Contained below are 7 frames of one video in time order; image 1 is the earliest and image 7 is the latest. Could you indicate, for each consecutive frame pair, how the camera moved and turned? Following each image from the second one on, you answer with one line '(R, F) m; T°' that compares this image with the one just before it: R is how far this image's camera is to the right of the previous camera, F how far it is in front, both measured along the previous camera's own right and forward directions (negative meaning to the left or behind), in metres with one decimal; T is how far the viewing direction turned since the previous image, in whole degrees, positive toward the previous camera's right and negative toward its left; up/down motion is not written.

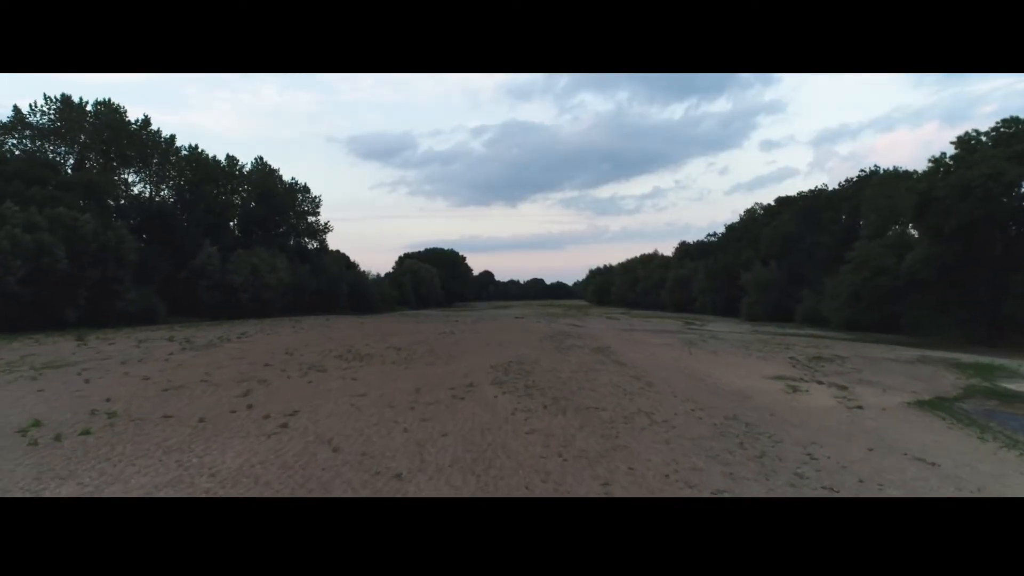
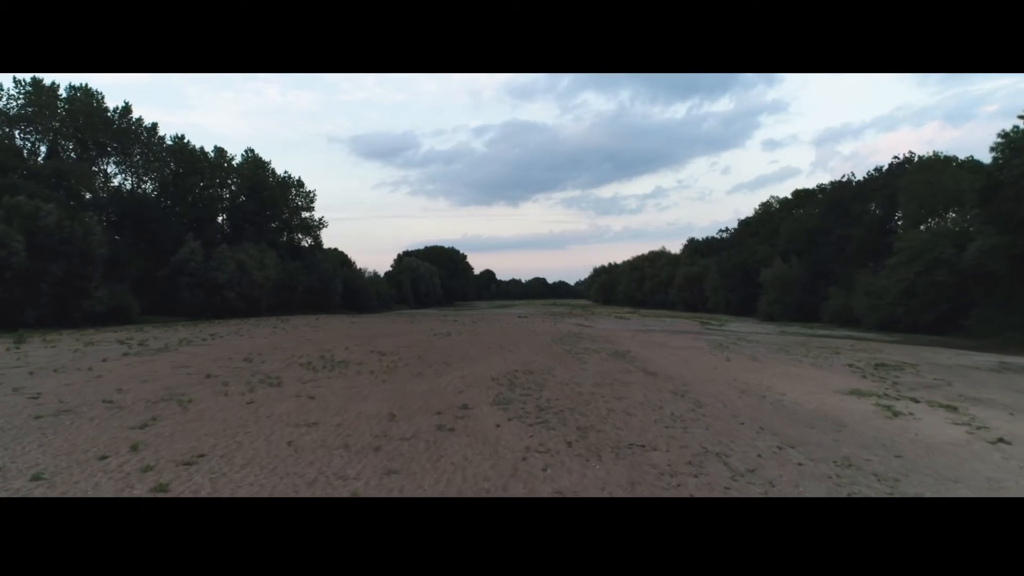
(-0.1, +4.2) m; 0°
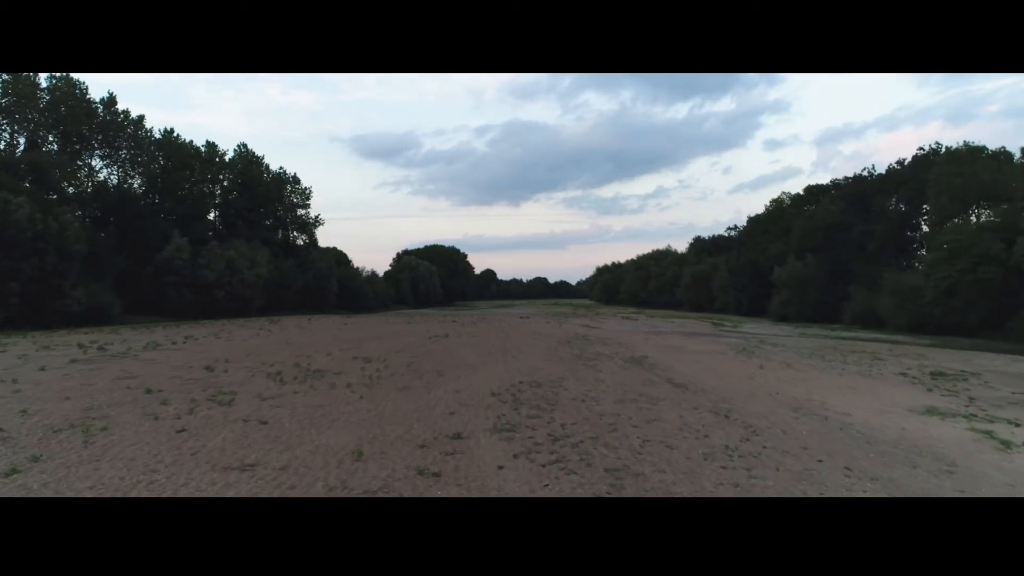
(0.0, +2.8) m; 0°
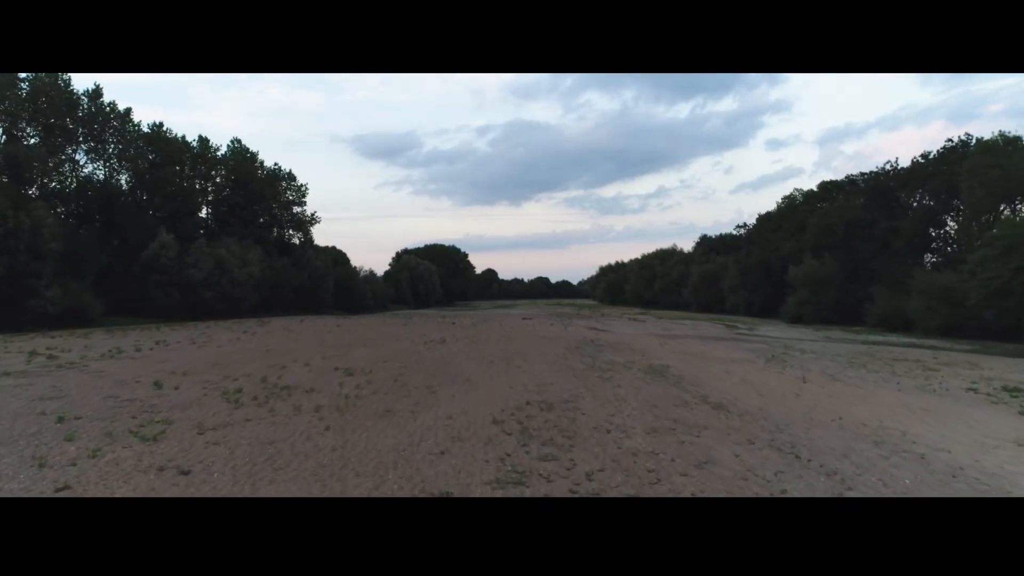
(-0.1, +2.7) m; 0°
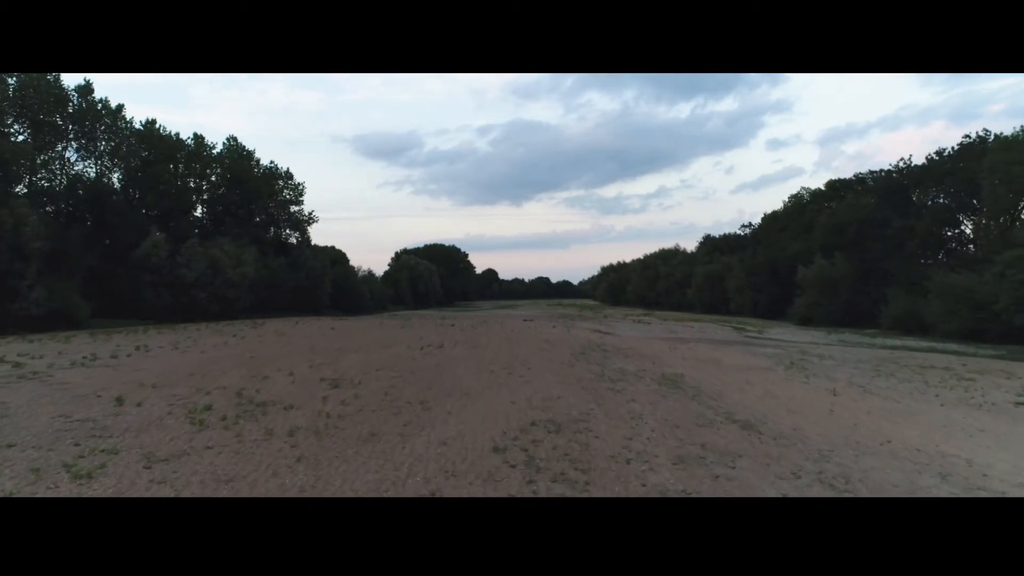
(0.0, +1.5) m; 0°
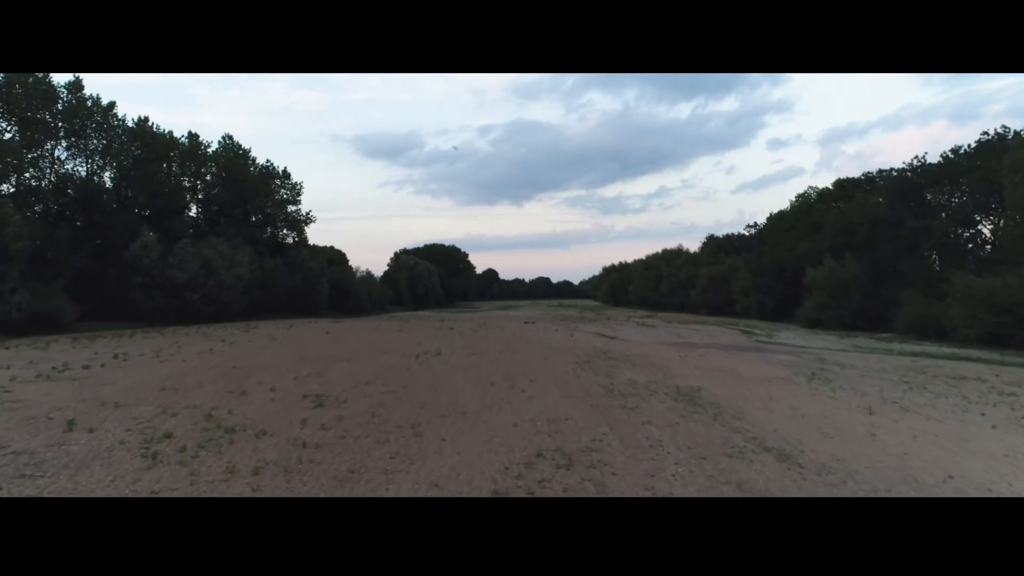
(0.0, +1.5) m; 0°
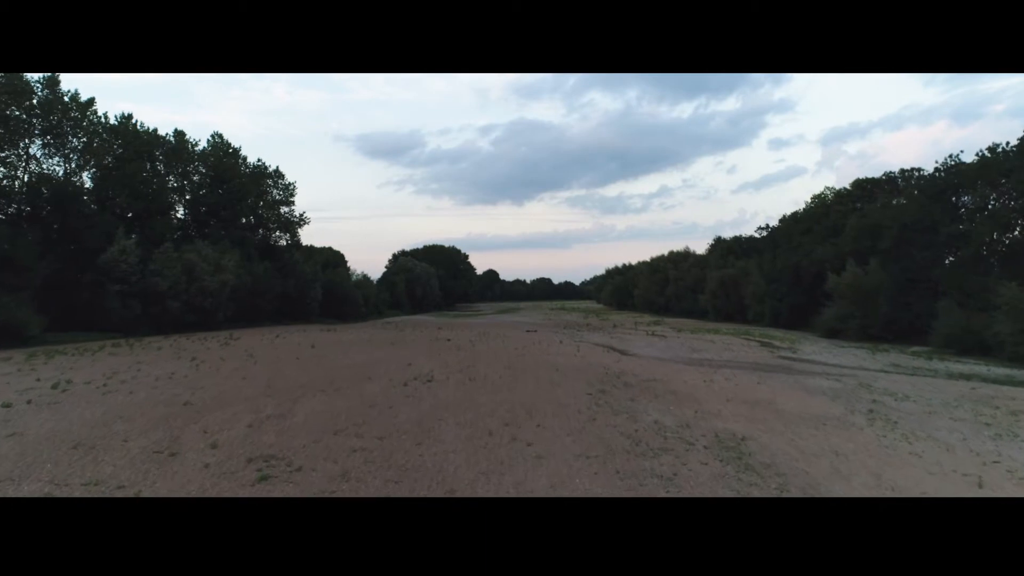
(0.0, +3.3) m; 0°
